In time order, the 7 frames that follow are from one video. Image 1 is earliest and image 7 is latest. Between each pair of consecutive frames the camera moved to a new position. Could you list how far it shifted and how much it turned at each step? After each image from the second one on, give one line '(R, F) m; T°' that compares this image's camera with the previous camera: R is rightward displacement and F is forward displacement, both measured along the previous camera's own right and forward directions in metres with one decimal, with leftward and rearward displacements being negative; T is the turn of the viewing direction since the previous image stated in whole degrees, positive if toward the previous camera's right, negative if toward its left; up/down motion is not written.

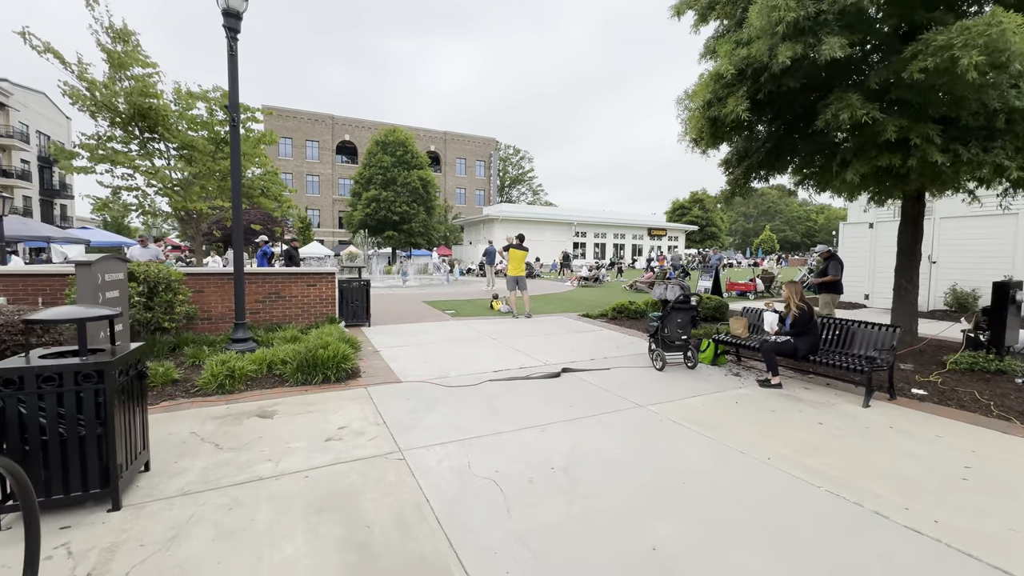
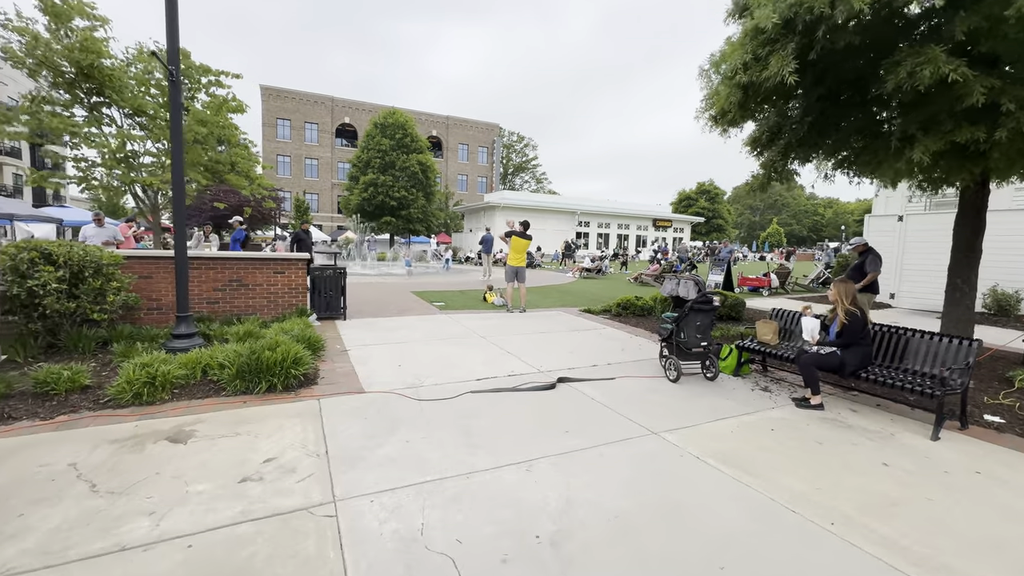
(+0.2, +1.0) m; 0°
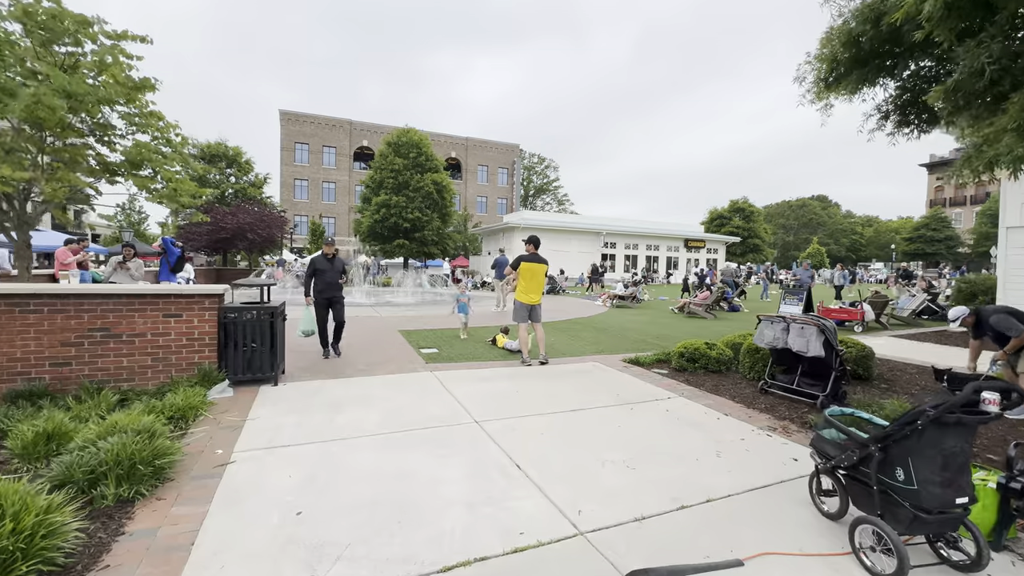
(+0.1, +2.7) m; -3°
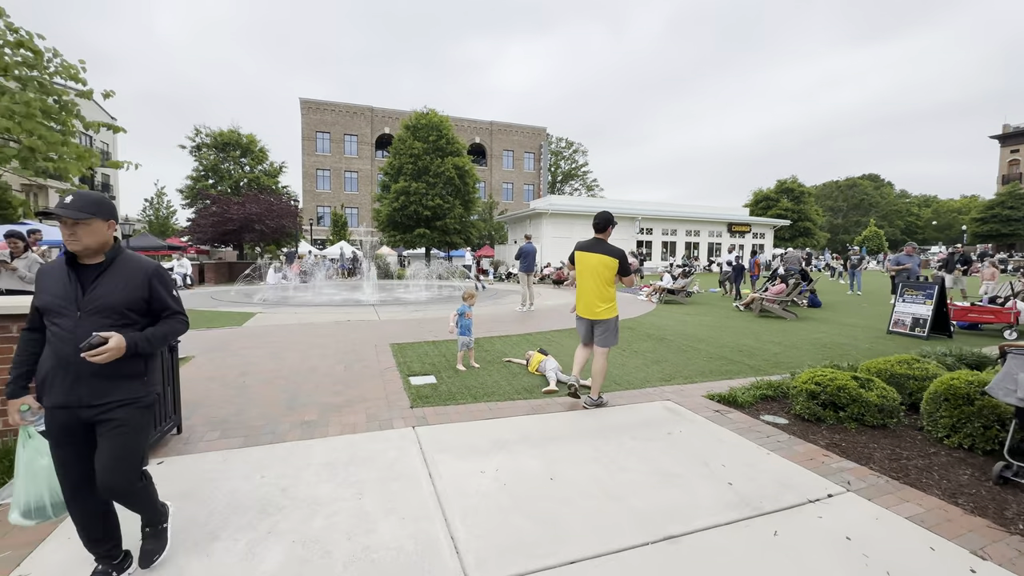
(0.0, +2.4) m; -4°
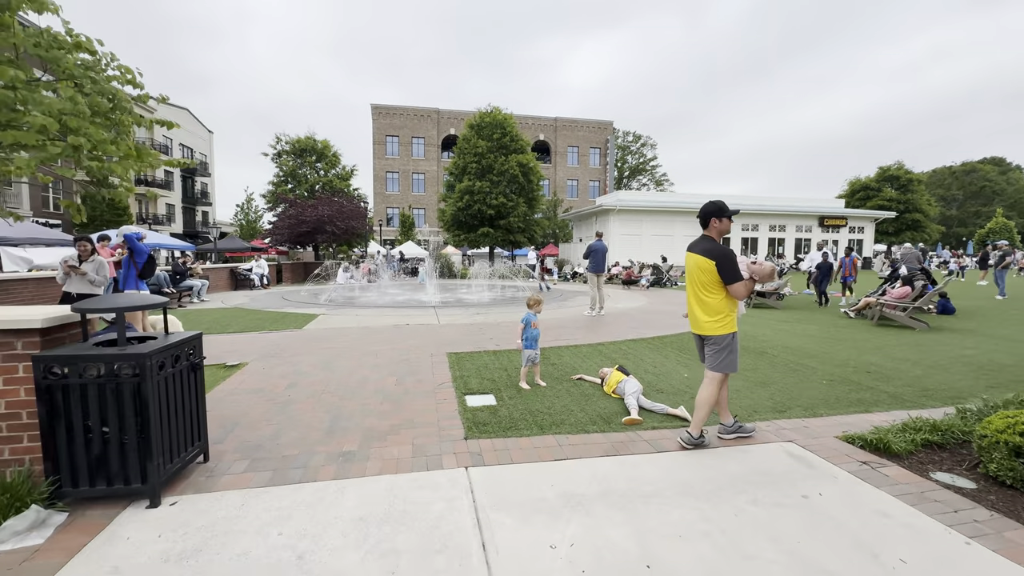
(-0.1, +0.8) m; -8°
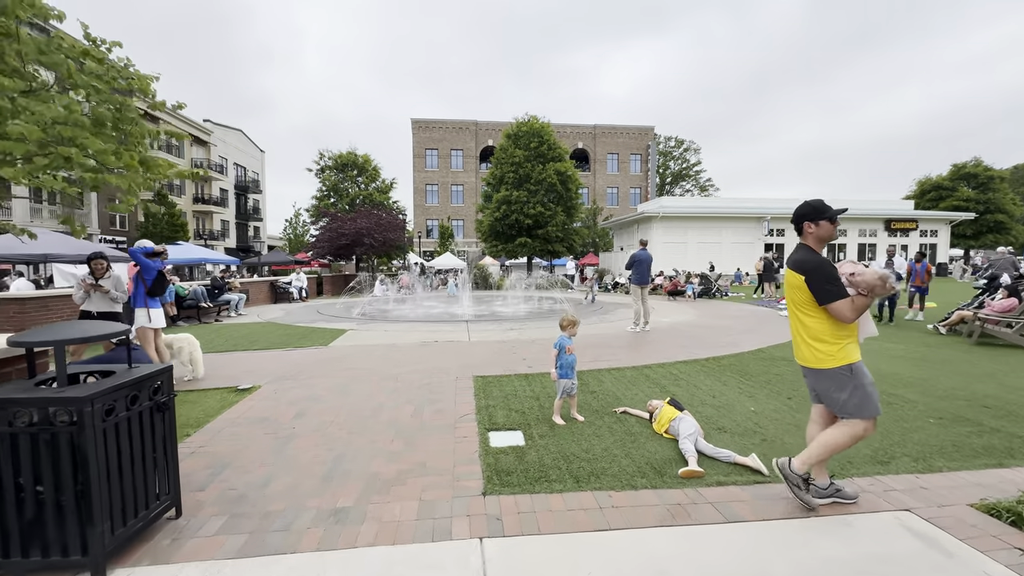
(+0.1, +0.6) m; -5°
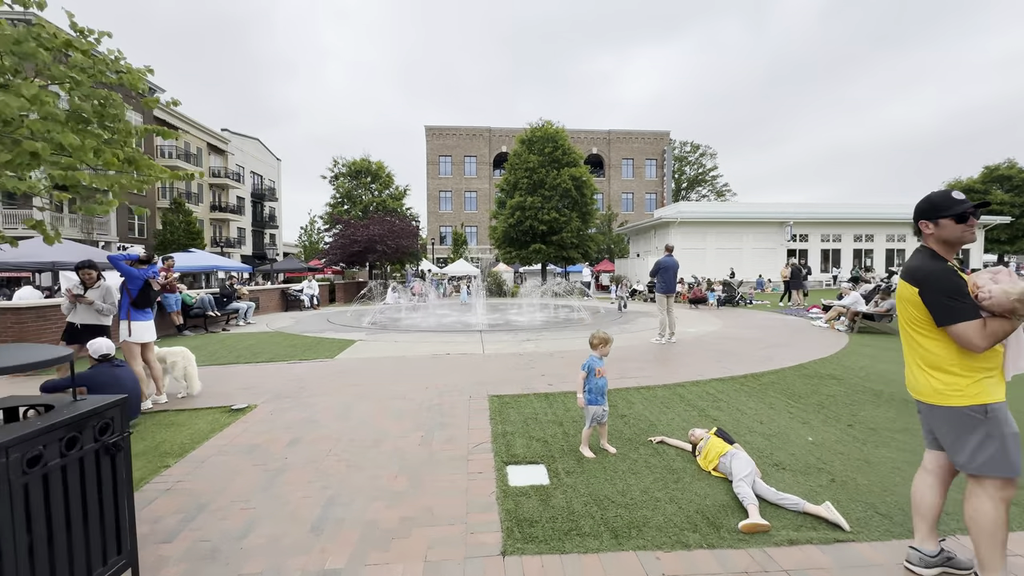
(-0.1, +0.5) m; -2°
